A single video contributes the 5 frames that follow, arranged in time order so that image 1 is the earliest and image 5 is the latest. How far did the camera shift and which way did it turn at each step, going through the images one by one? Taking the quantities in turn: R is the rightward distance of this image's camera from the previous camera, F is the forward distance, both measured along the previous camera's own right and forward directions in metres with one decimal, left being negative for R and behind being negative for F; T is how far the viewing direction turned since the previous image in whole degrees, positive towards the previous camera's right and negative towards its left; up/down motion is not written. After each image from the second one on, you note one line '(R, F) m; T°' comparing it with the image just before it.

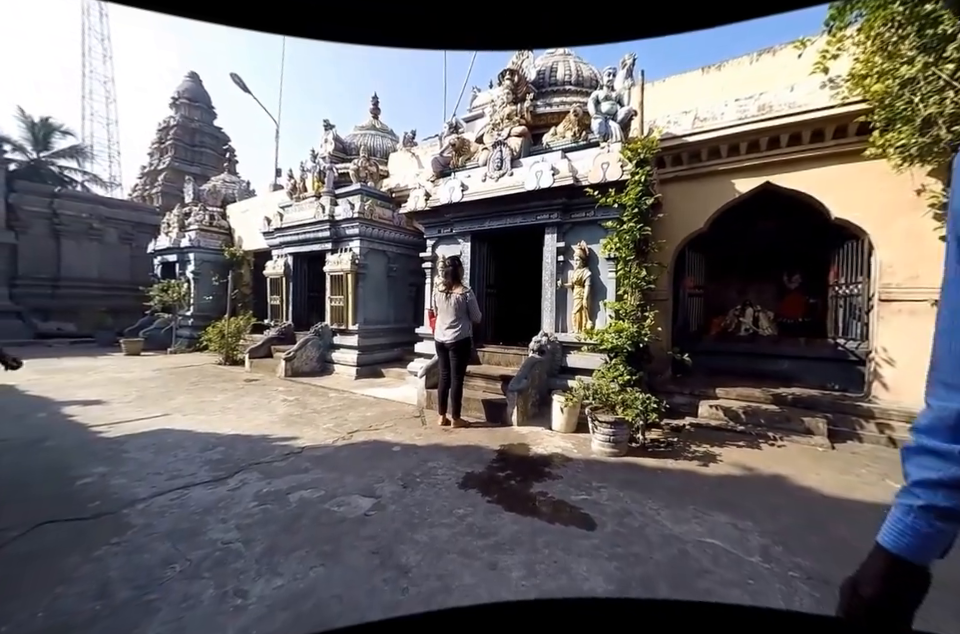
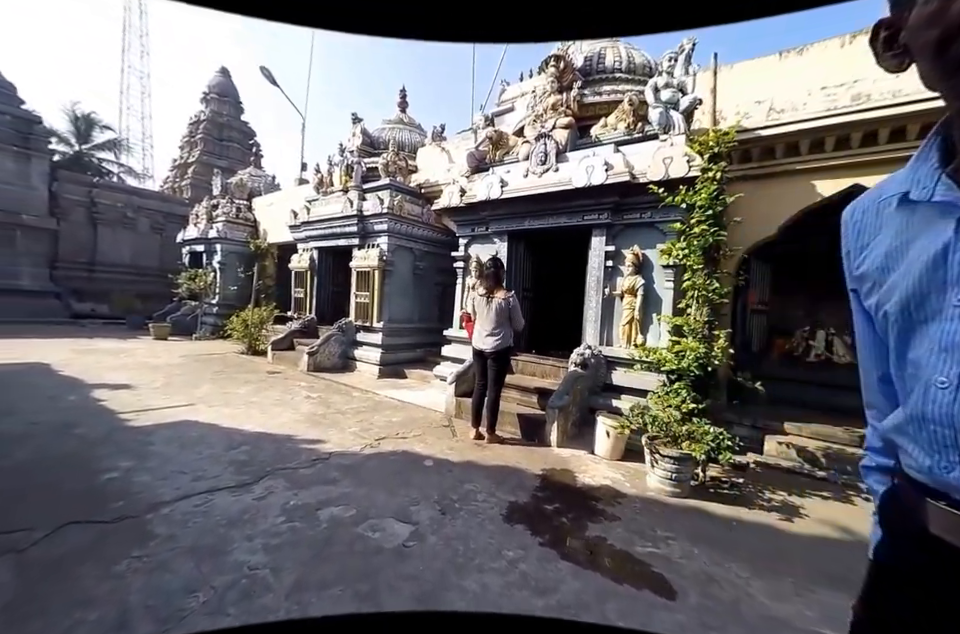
(-0.3, +0.3) m; -2°
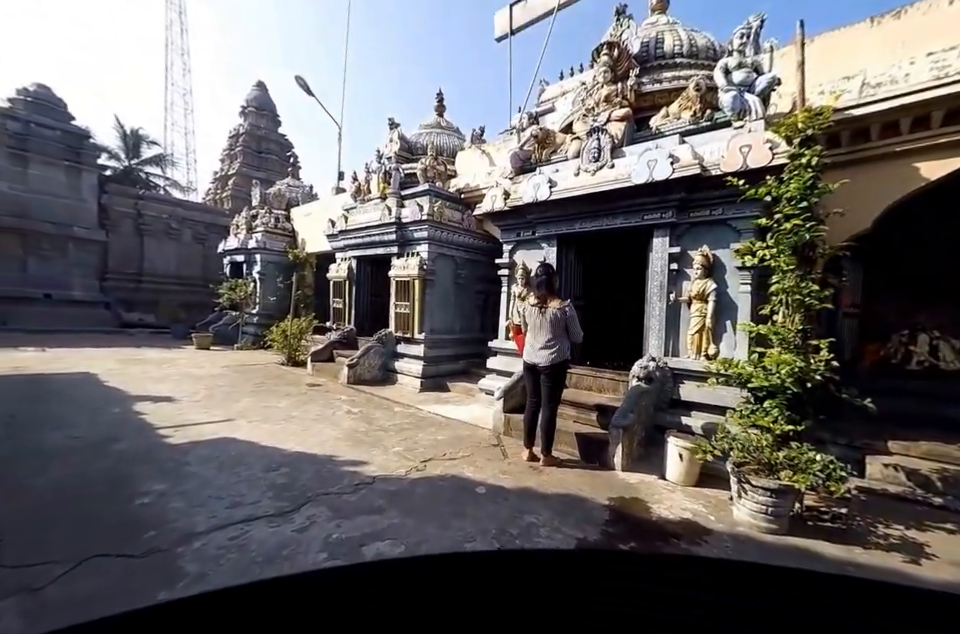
(-0.2, +0.3) m; -4°
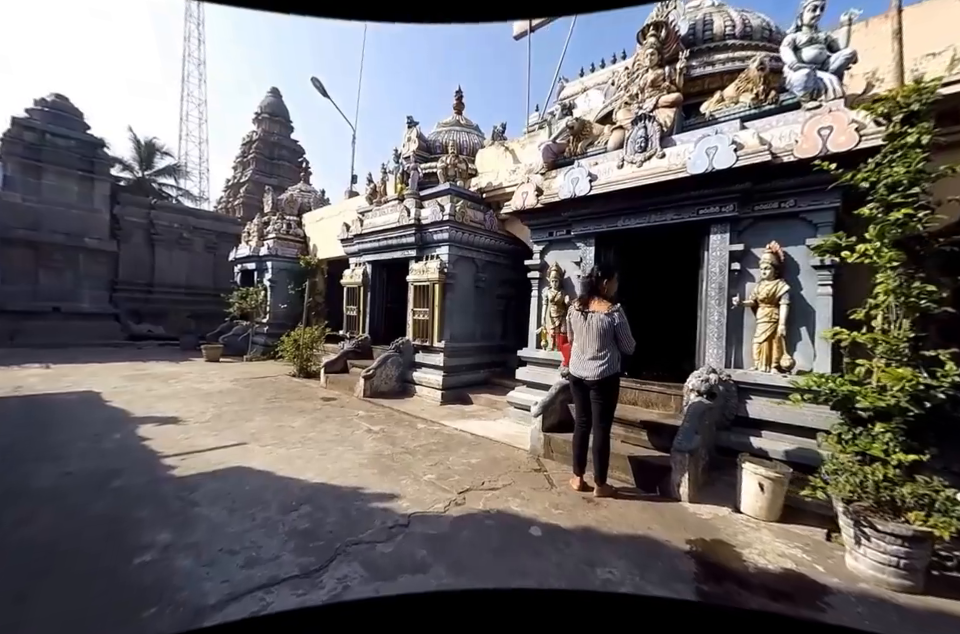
(-0.3, +0.5) m; -1°
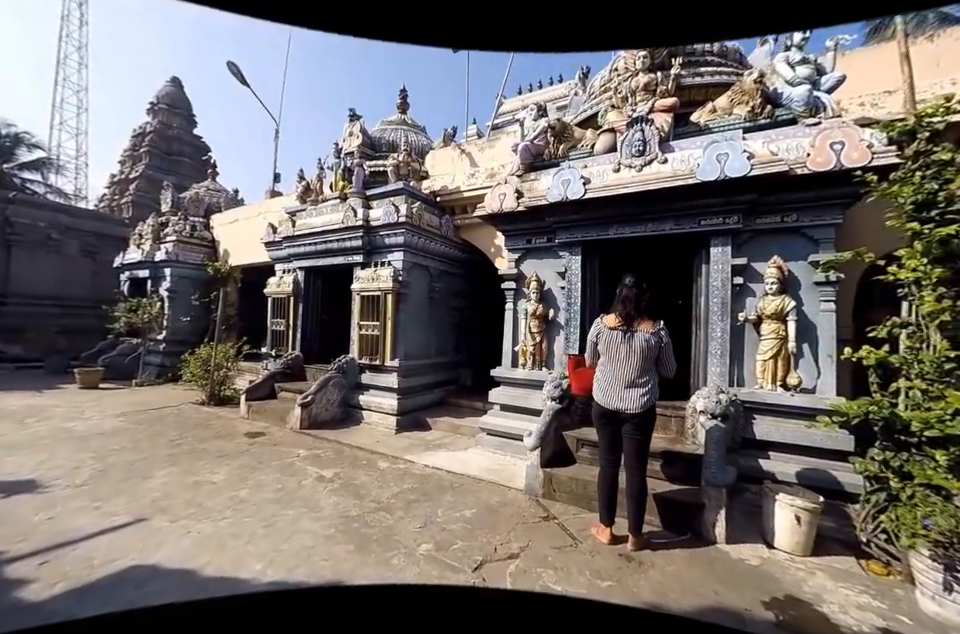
(-0.6, +0.8) m; +11°
